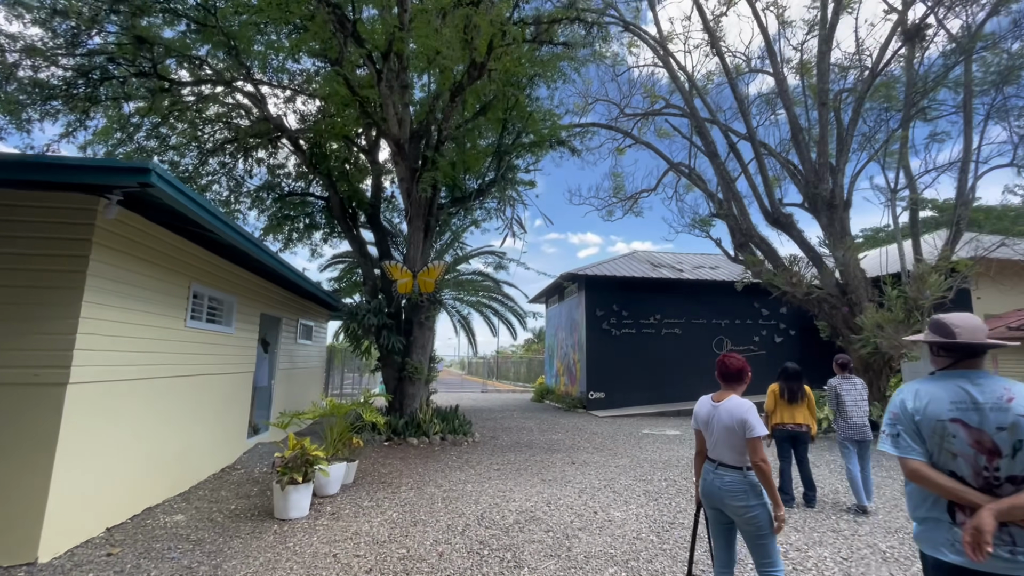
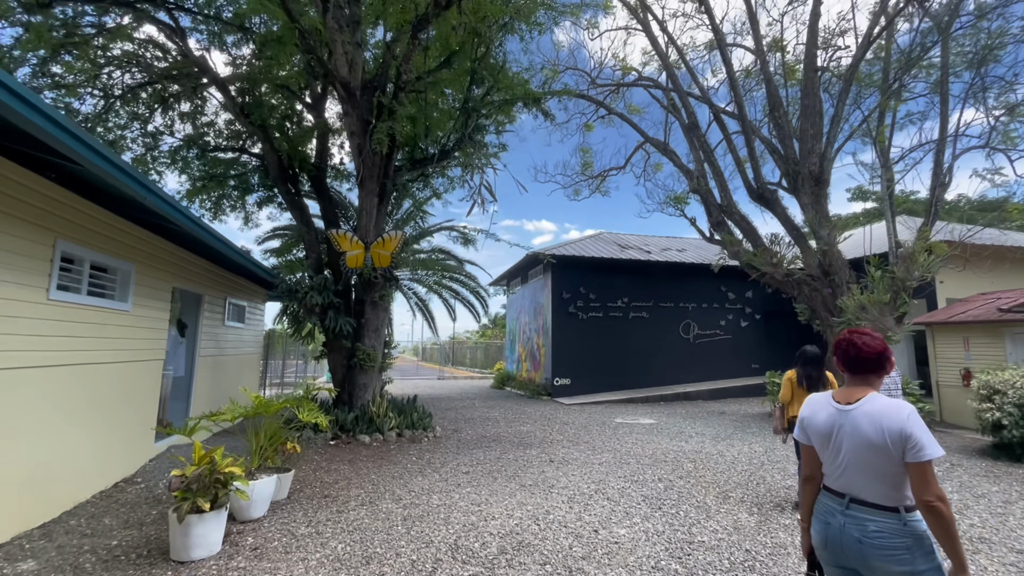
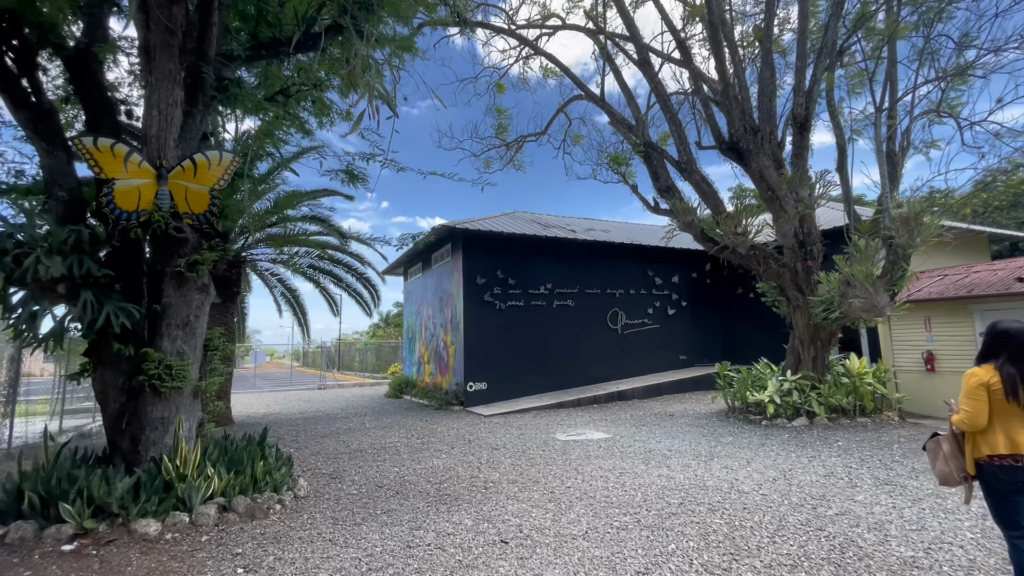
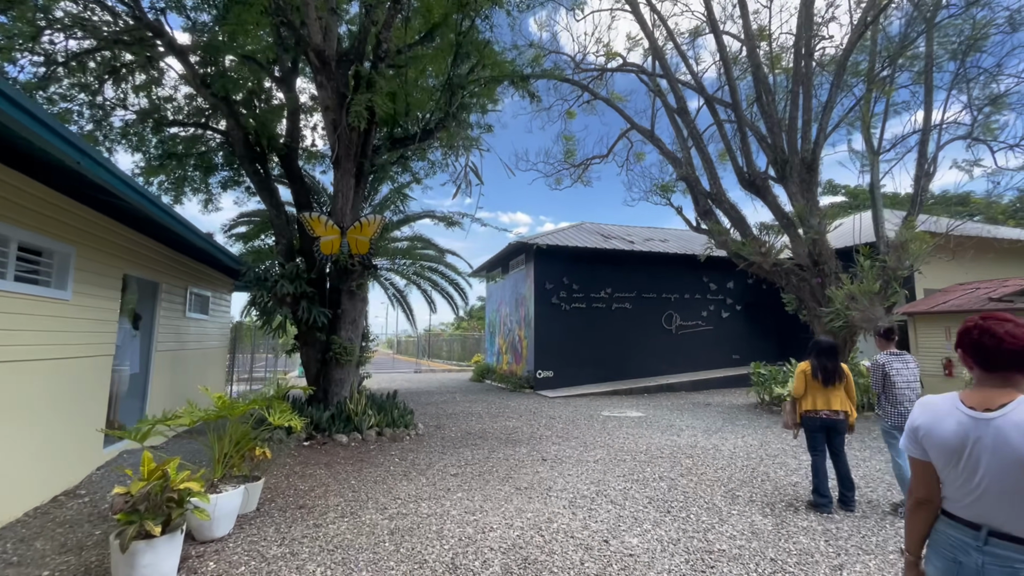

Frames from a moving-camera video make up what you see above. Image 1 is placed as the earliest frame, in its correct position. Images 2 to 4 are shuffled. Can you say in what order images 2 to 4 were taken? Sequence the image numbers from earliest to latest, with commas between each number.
2, 4, 3
